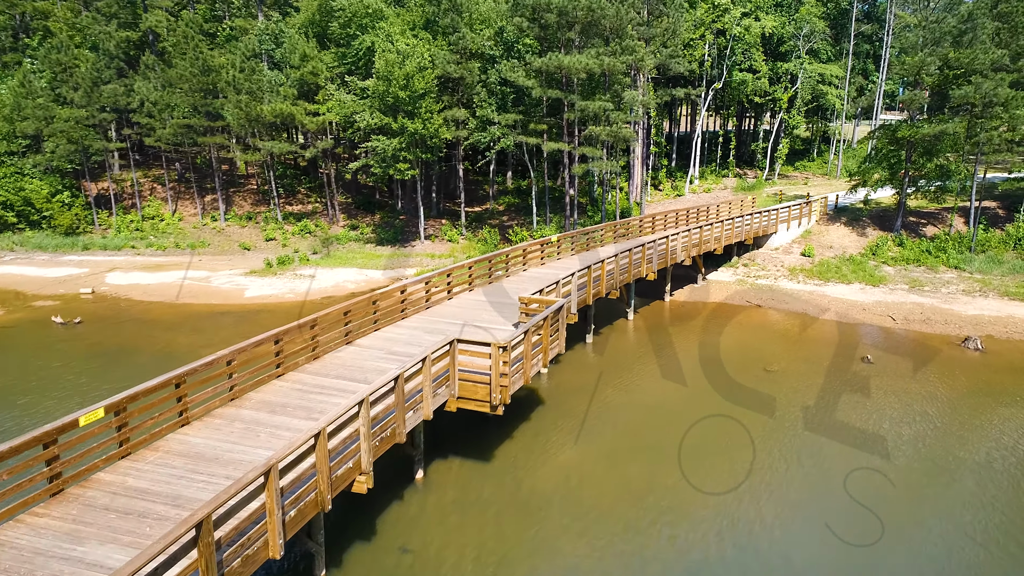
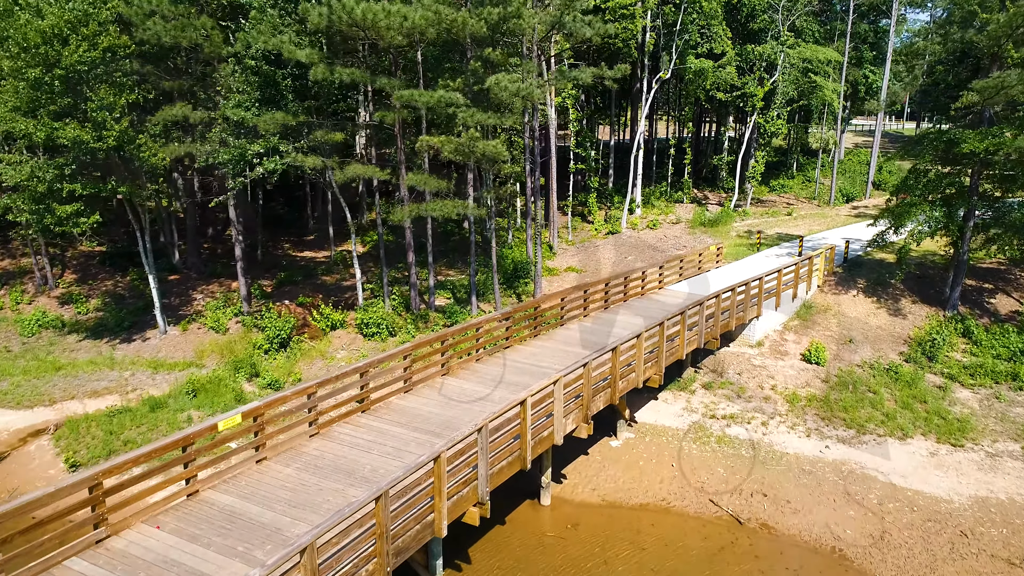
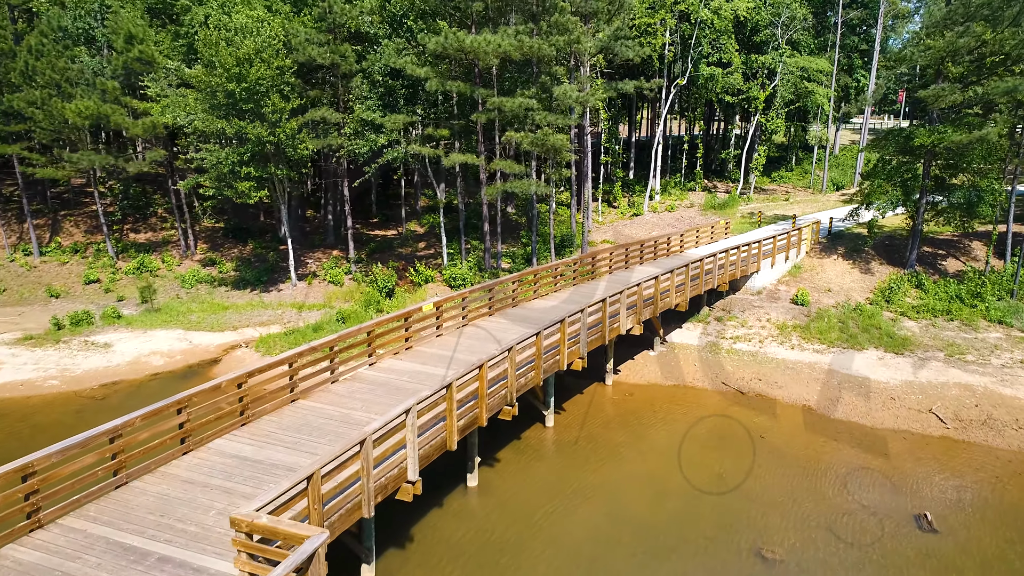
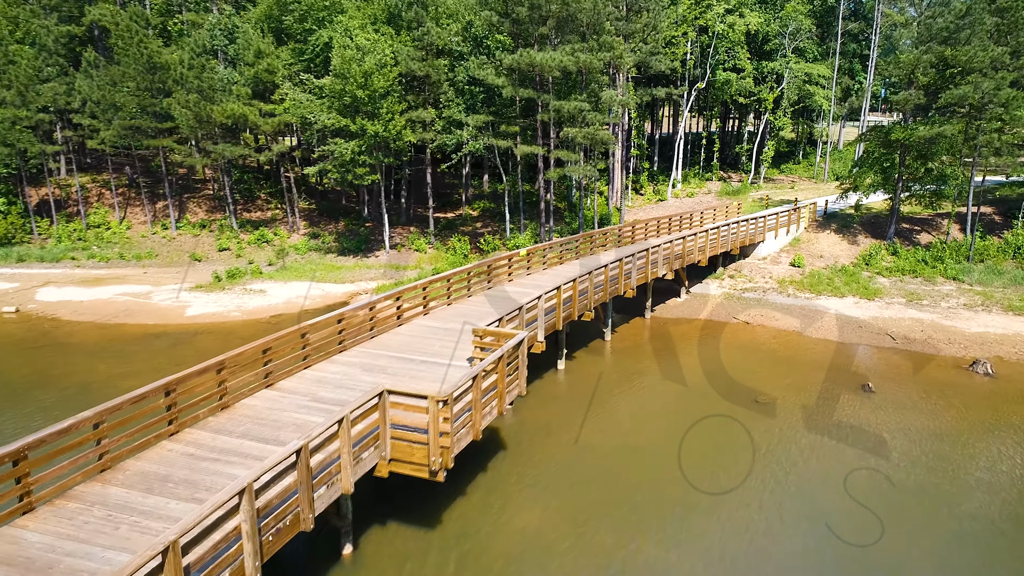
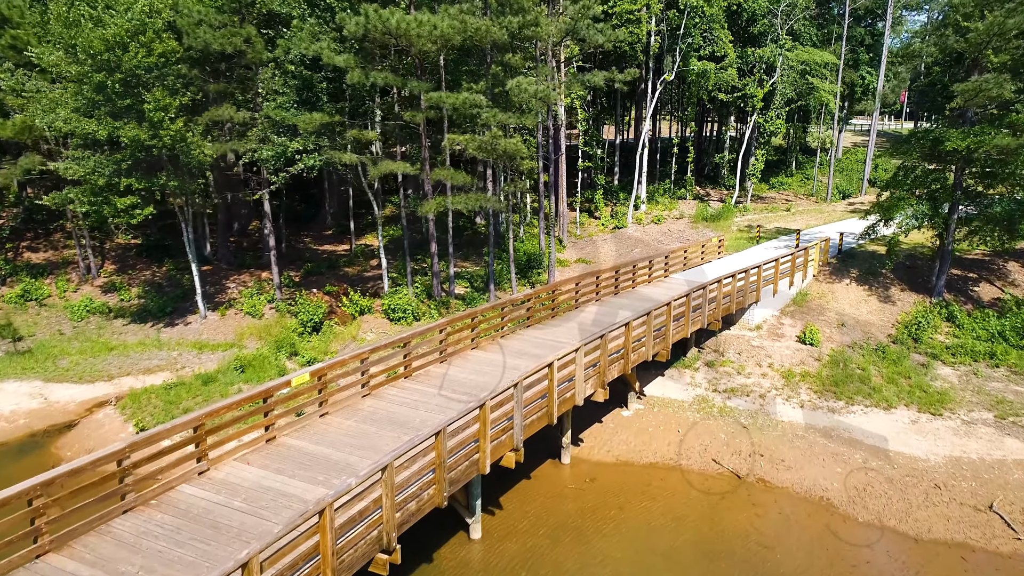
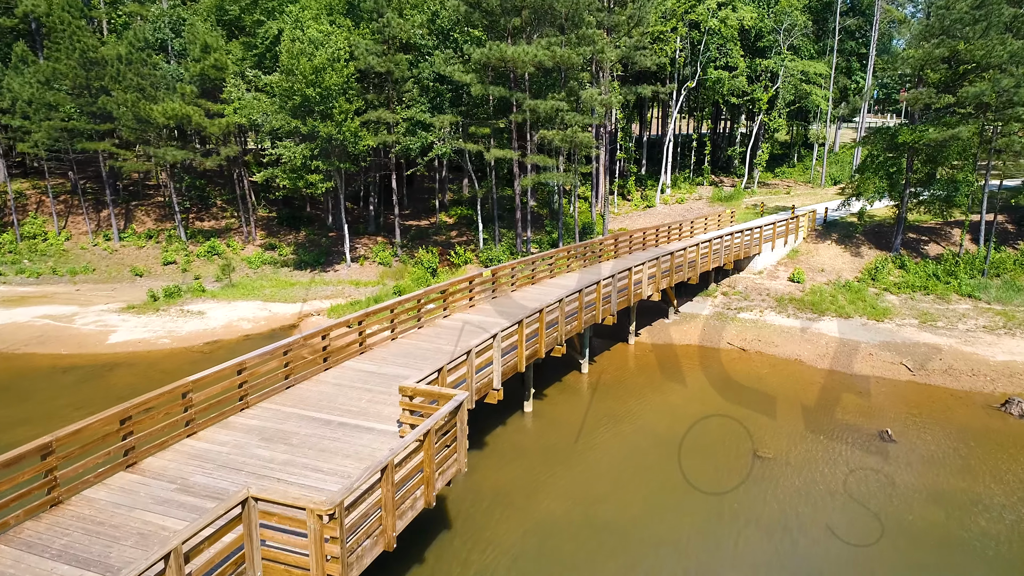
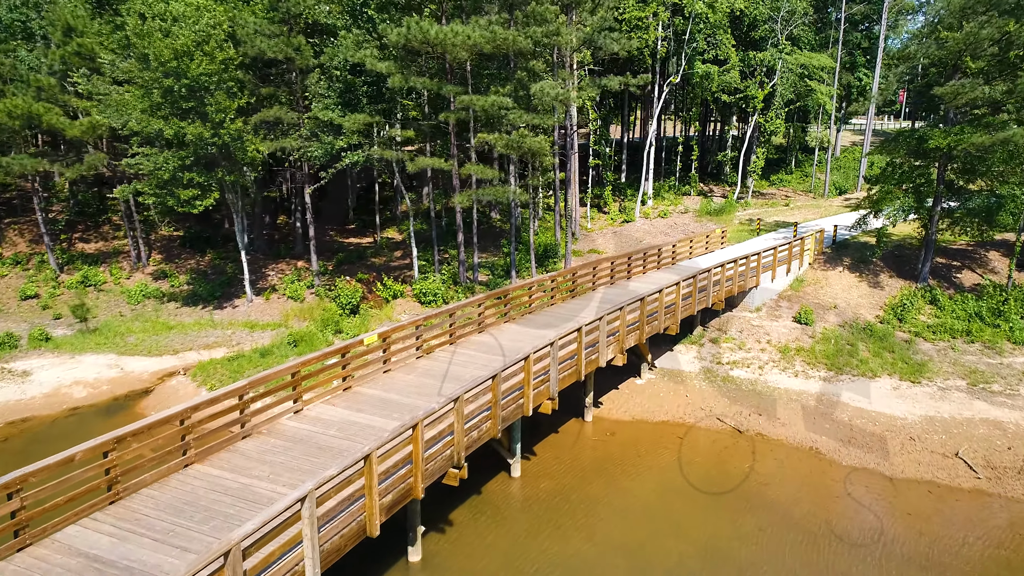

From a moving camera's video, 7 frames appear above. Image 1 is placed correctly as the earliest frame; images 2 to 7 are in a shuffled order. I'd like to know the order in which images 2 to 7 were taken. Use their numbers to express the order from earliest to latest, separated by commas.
4, 6, 3, 7, 5, 2
